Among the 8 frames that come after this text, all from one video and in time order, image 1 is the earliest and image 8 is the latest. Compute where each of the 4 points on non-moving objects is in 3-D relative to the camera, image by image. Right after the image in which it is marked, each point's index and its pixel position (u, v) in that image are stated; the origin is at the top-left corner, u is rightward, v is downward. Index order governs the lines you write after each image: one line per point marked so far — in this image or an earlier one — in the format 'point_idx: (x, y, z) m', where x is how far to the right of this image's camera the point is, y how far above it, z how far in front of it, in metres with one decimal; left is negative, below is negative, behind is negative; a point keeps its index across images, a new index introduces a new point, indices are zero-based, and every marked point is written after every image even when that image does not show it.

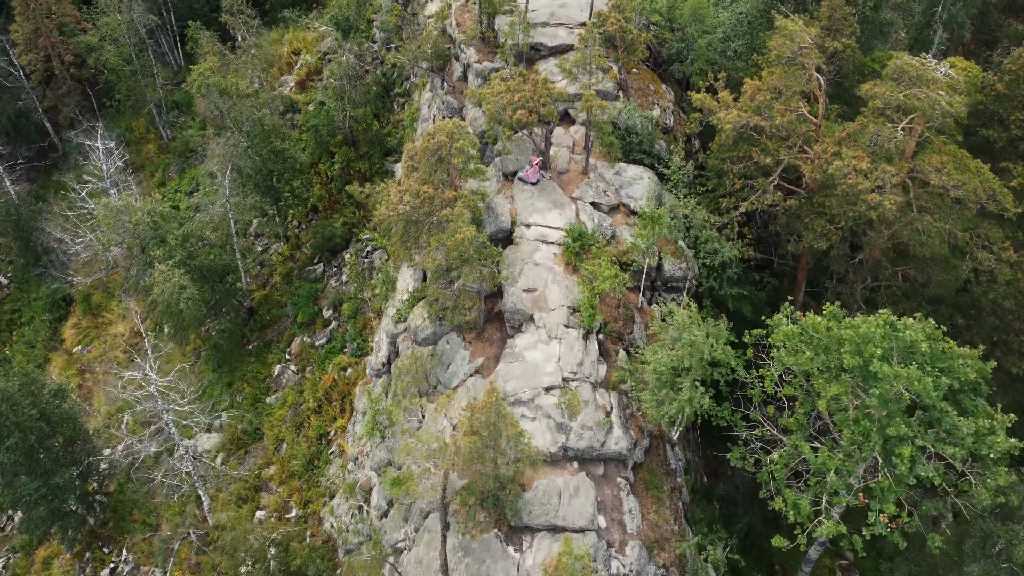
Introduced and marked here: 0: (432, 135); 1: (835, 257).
0: (-2.5, +4.6, +18.7) m
1: (+10.4, +0.9, +19.6) m
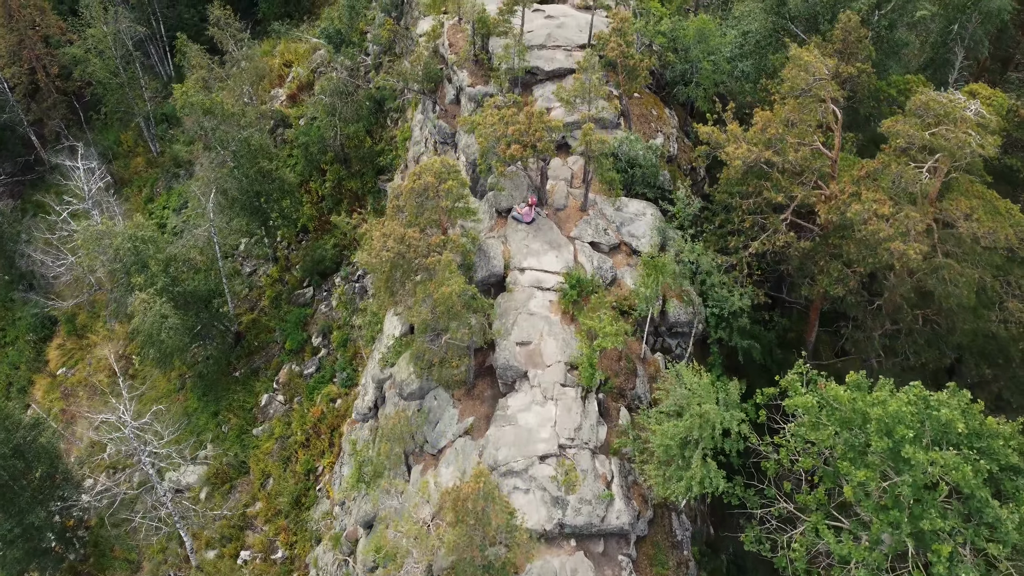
0: (-2.7, +3.2, +17.3) m
1: (+10.2, -0.5, +18.2) m
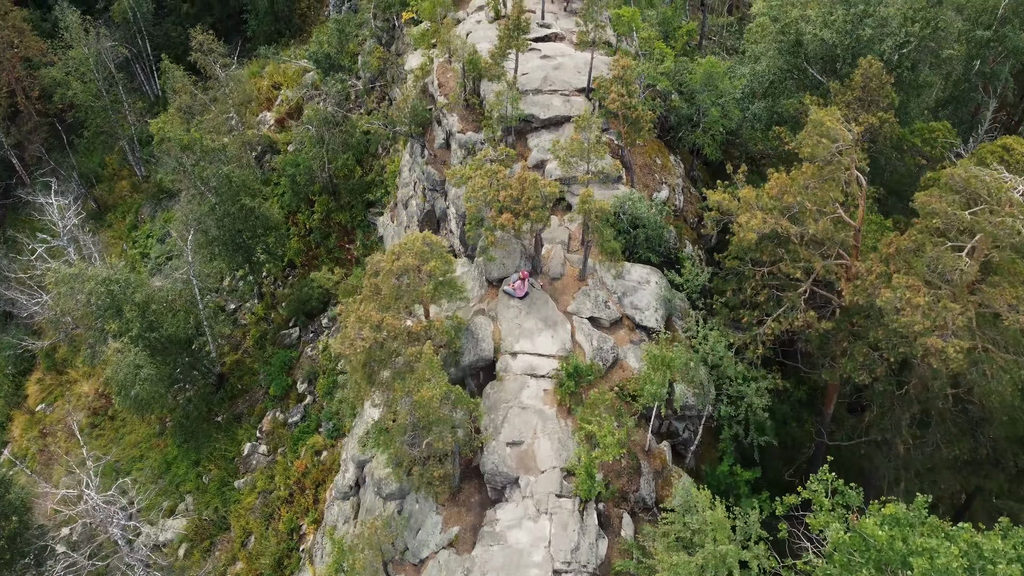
0: (-2.9, +0.9, +15.6) m
1: (+9.9, -2.8, +16.5) m
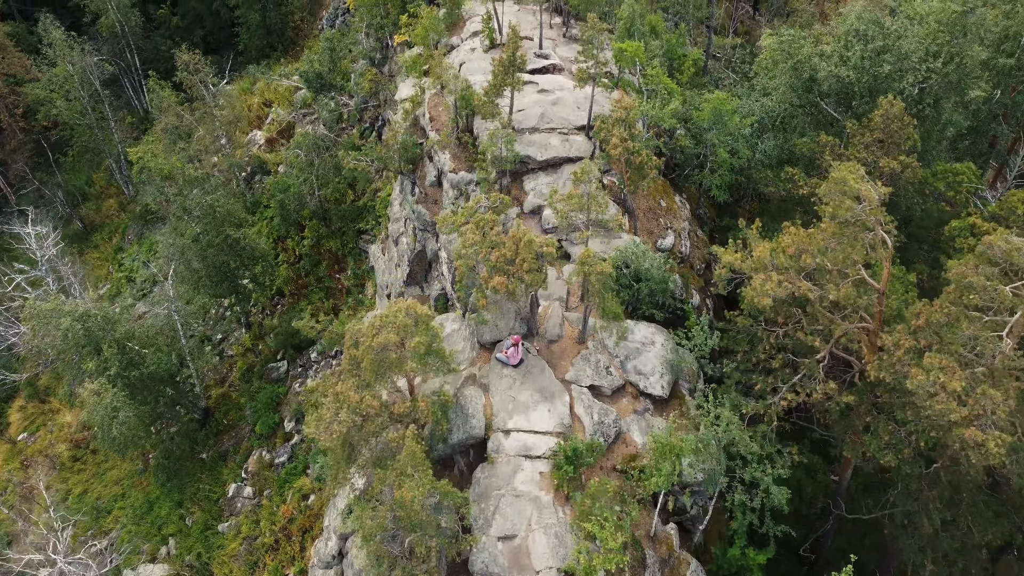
0: (-3.1, -0.8, +14.2) m
1: (+9.7, -4.5, +15.1) m
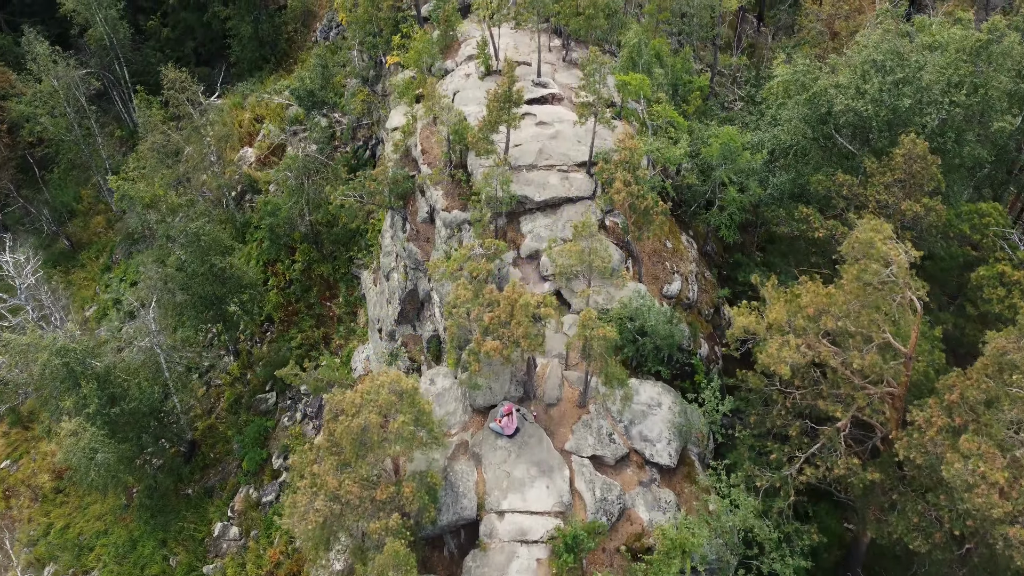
0: (-3.2, -2.3, +13.0) m
1: (+9.6, -6.0, +13.8) m
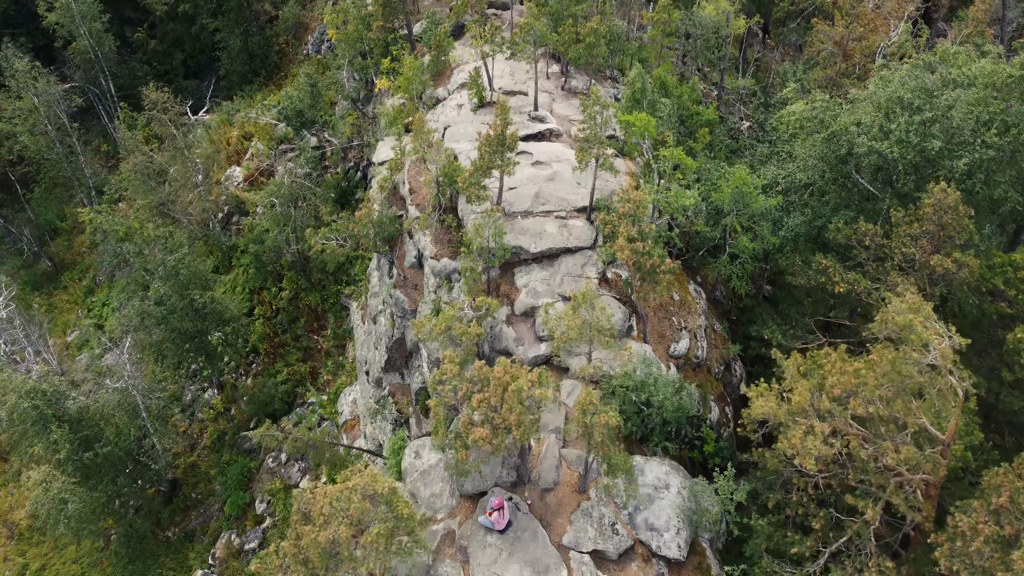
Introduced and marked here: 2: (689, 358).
0: (-3.4, -4.0, +11.5) m
1: (+9.4, -7.7, +12.3) m
2: (+5.0, -2.0, +17.0) m
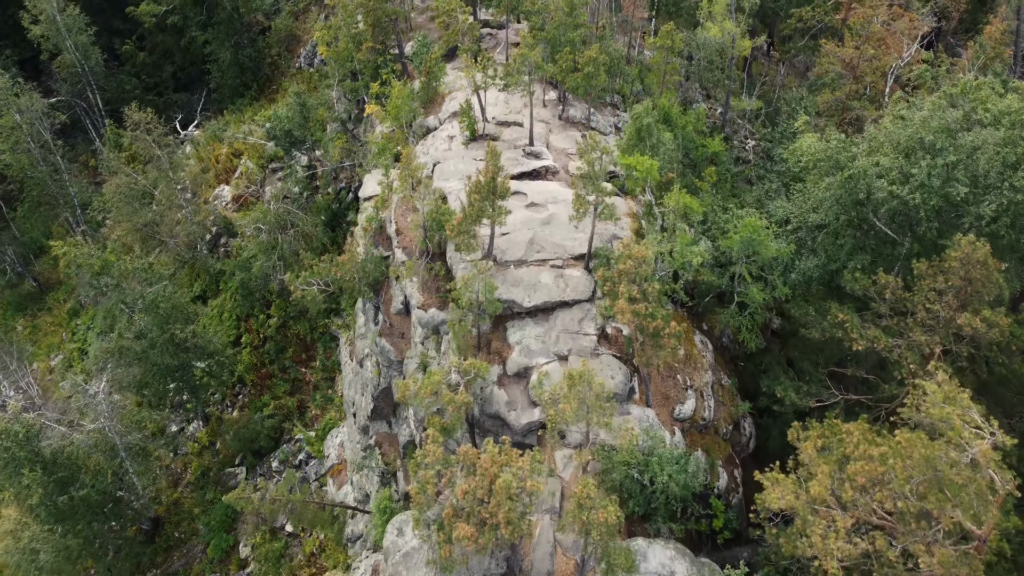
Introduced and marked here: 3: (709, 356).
0: (-3.6, -5.5, +10.2) m
1: (+9.2, -9.2, +11.0) m
2: (+4.8, -3.5, +15.8) m
3: (+5.7, -2.0, +17.5) m
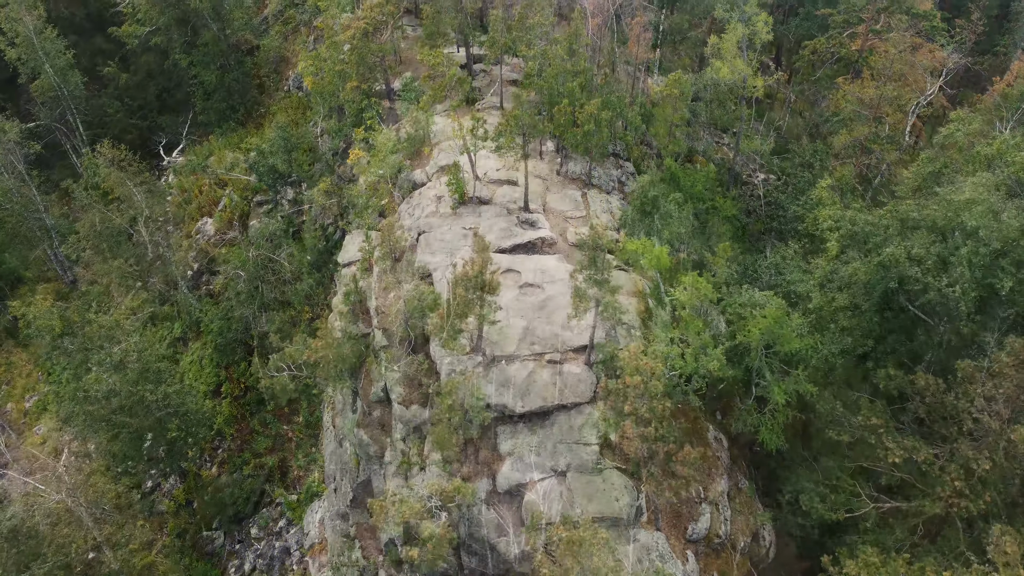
0: (-3.8, -7.9, +8.4) m
1: (+9.0, -11.6, +9.2) m
2: (+4.6, -5.9, +13.9) m
3: (+5.4, -4.4, +15.7) m
